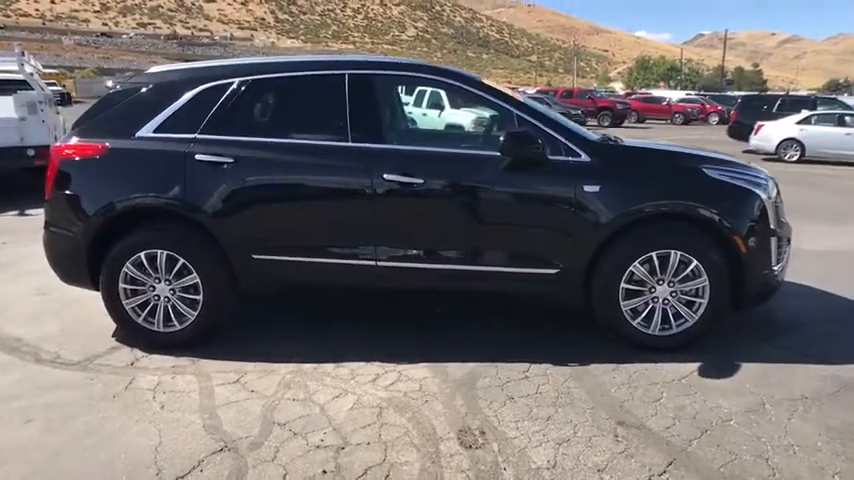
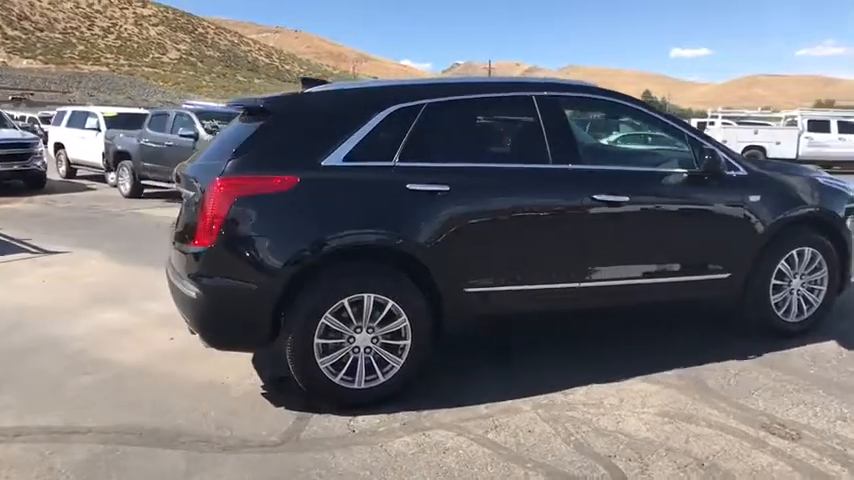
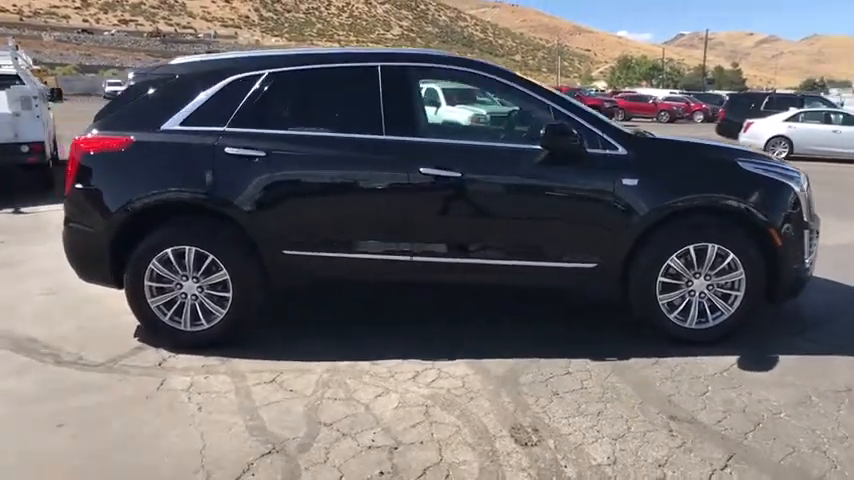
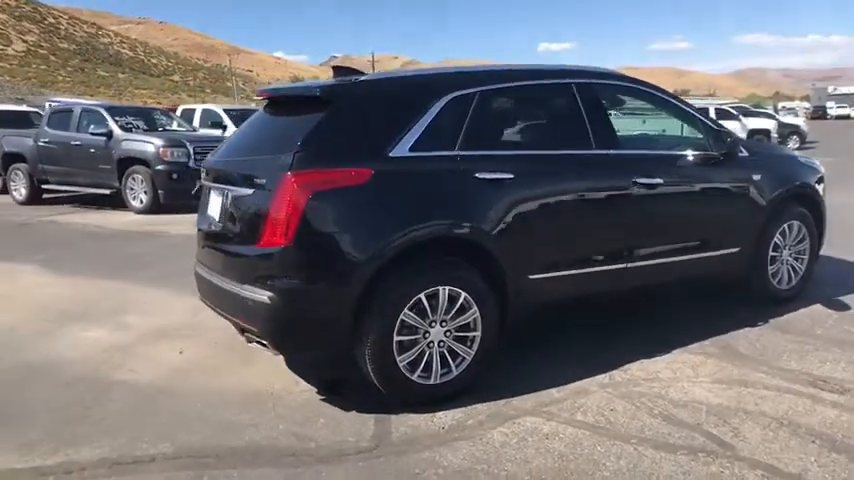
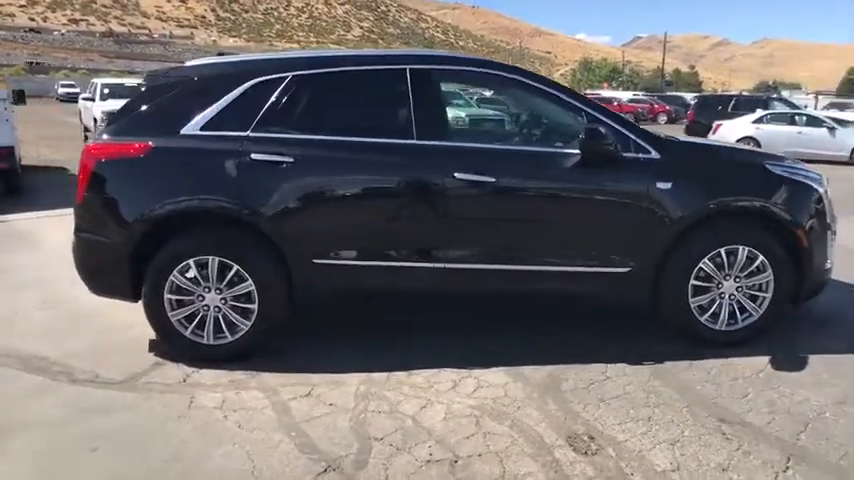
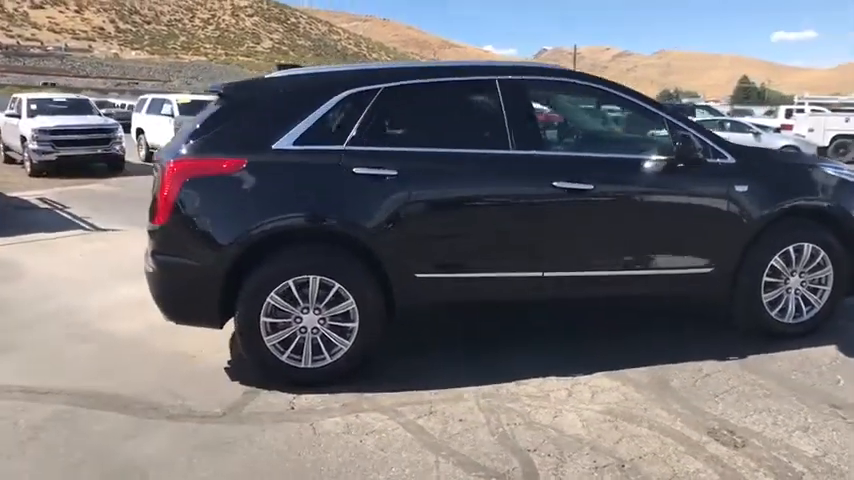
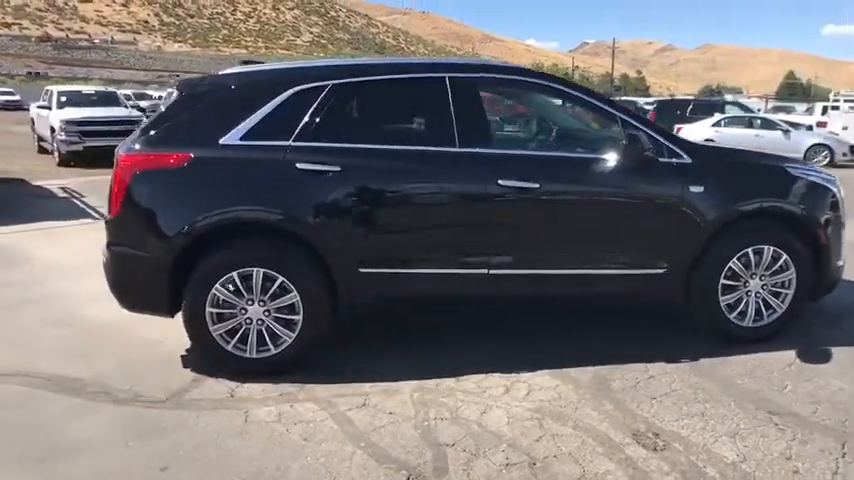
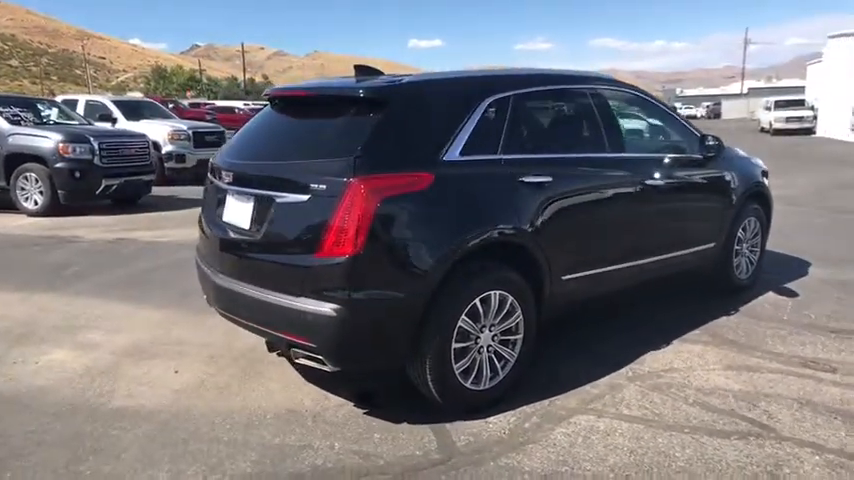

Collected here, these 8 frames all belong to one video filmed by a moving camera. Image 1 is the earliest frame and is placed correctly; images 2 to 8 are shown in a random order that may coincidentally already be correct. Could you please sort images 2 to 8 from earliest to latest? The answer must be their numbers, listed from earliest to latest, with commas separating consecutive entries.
3, 5, 7, 6, 2, 4, 8
